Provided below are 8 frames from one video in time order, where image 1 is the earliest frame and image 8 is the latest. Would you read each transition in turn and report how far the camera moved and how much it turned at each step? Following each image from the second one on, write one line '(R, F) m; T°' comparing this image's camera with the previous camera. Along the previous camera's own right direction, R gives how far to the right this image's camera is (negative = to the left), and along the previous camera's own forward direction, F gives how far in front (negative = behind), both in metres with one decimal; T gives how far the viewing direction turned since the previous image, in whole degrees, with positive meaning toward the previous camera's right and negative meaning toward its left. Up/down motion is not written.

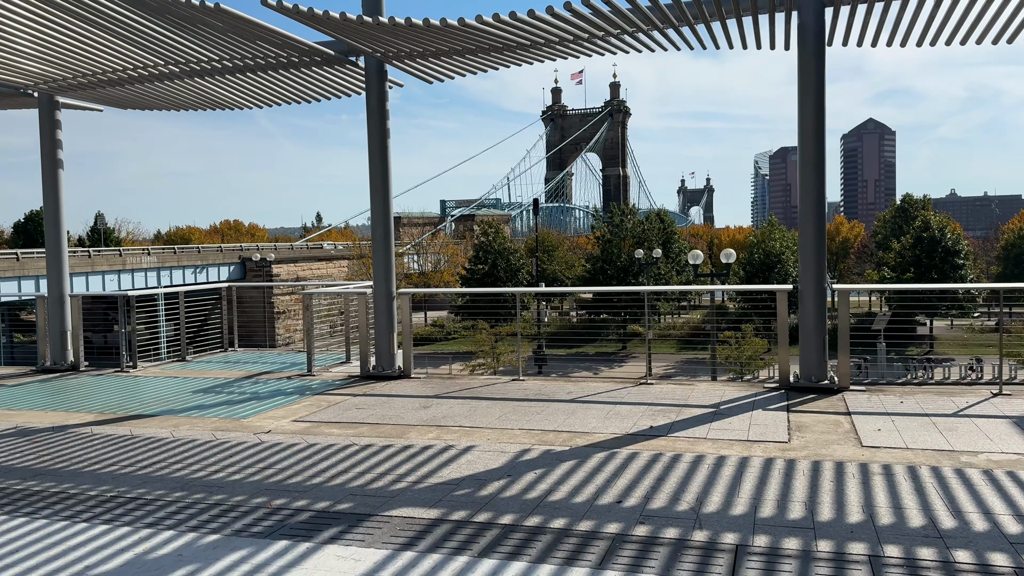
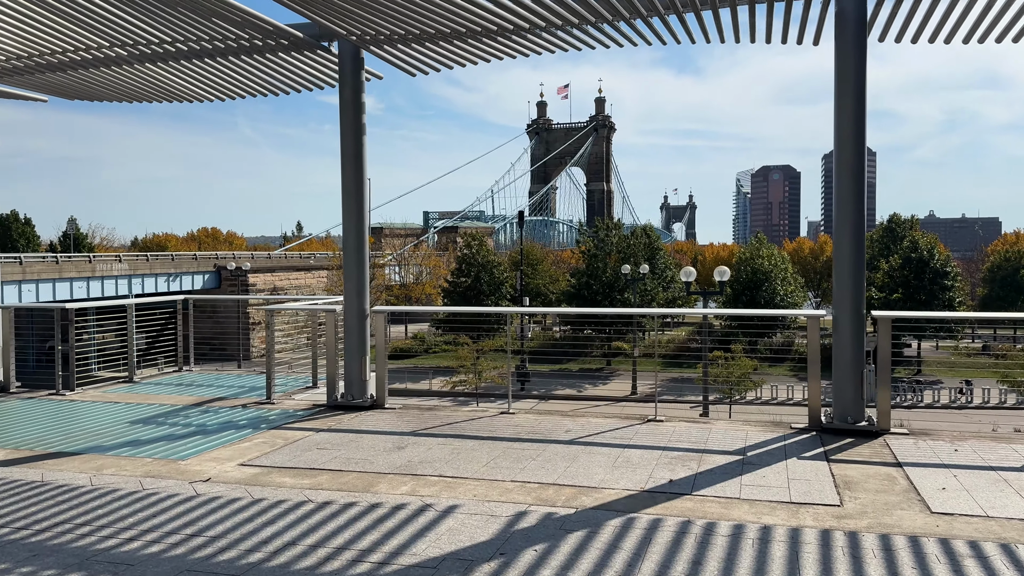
(0.0, +0.6) m; +1°
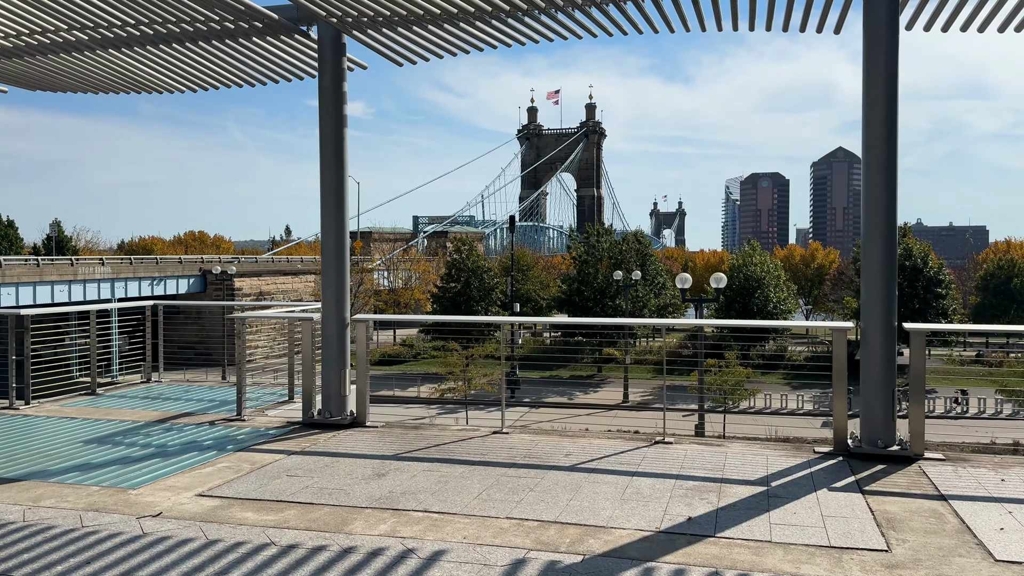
(0.0, +0.4) m; +1°
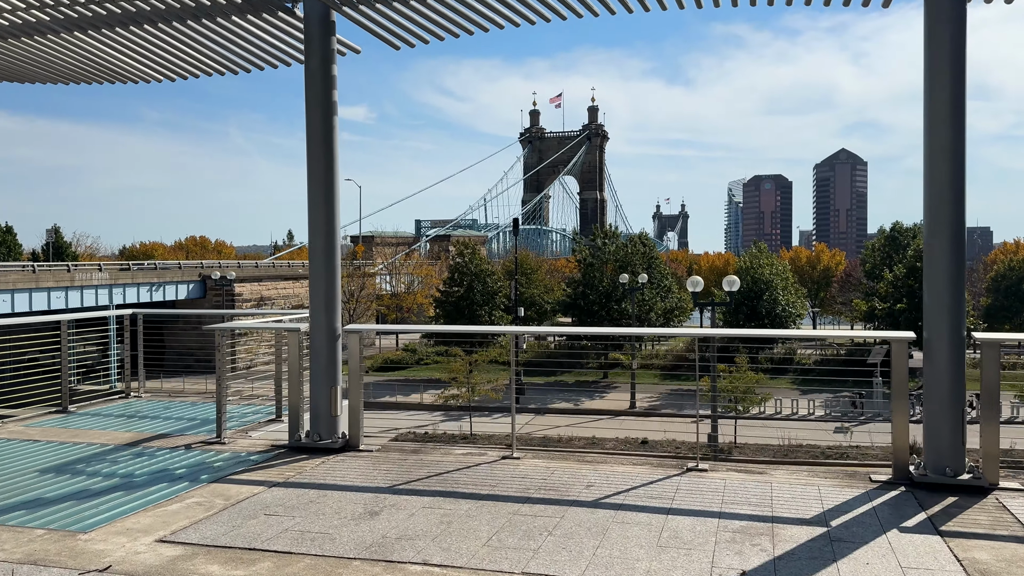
(0.0, +0.4) m; 0°
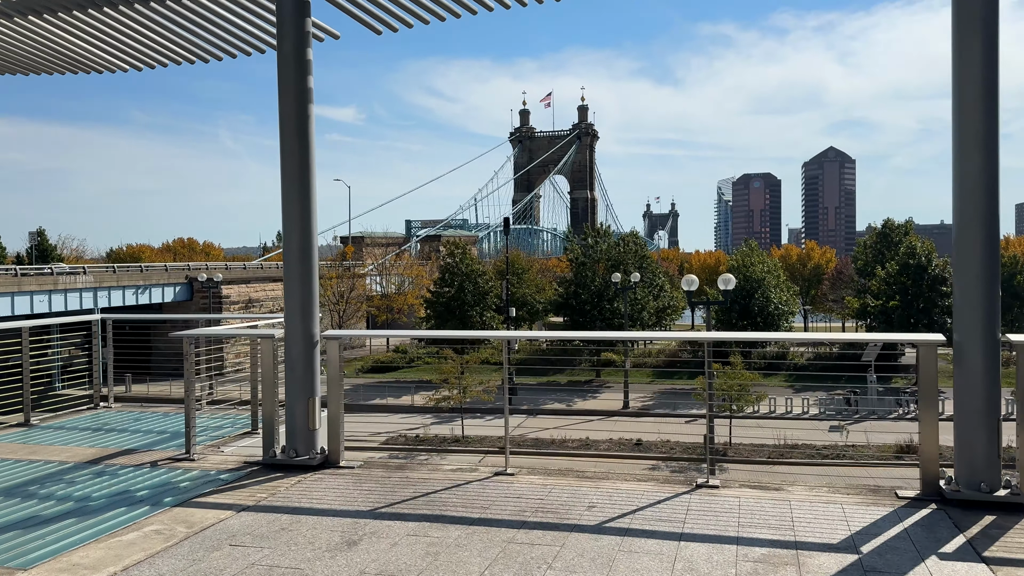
(0.0, +0.3) m; +1°
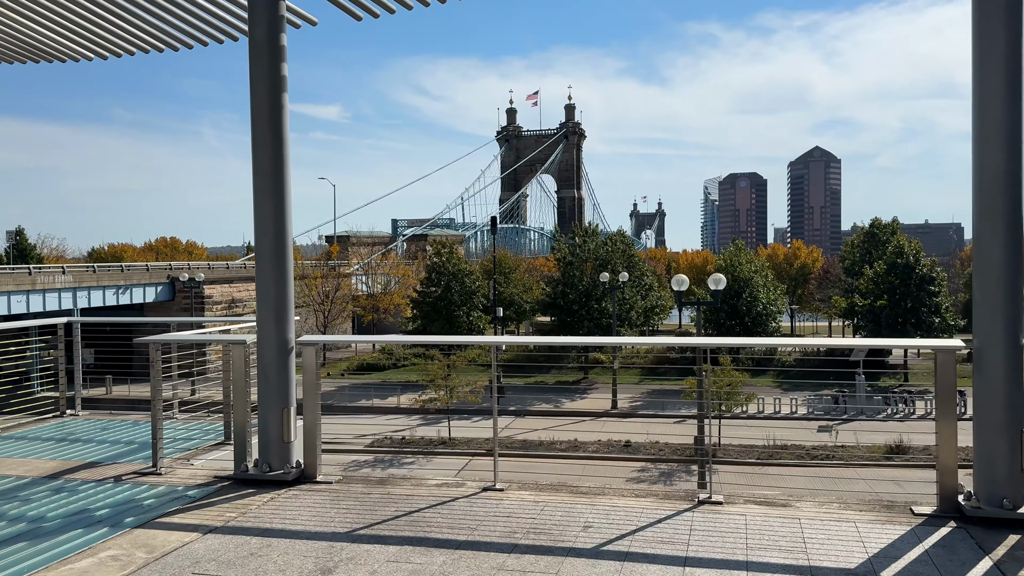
(0.0, +0.2) m; +1°
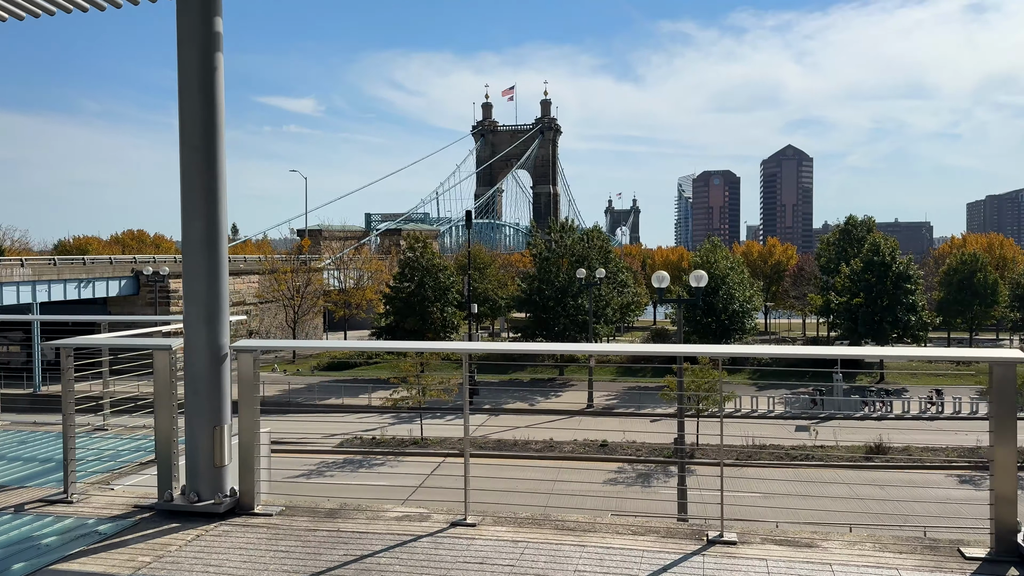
(0.0, +0.5) m; +2°
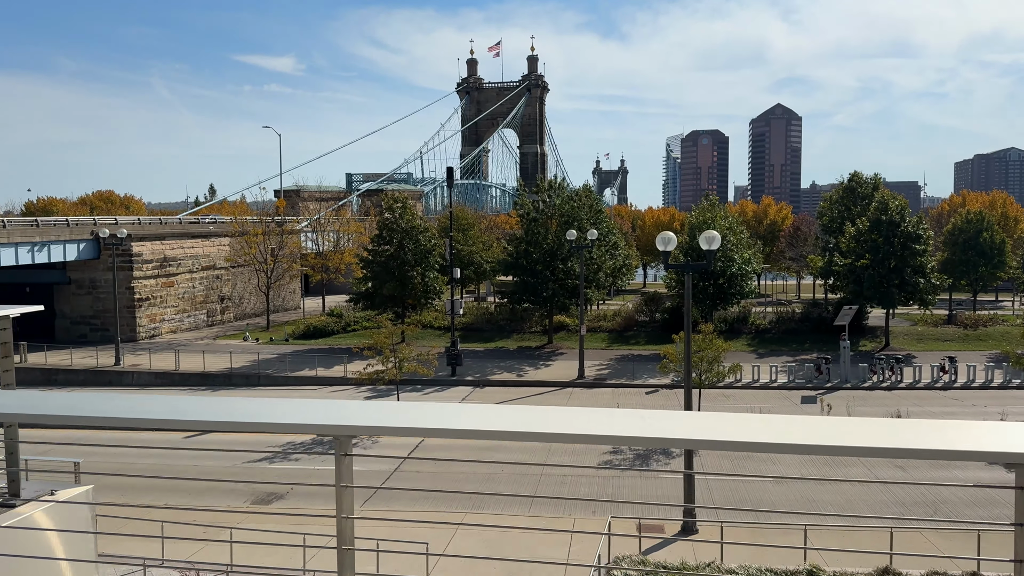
(+0.1, +1.5) m; +1°
